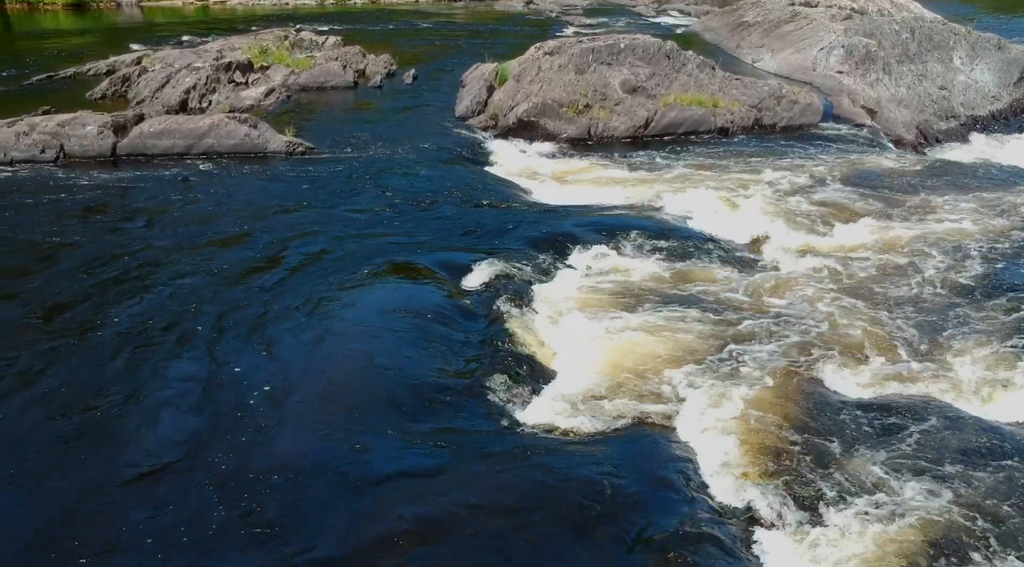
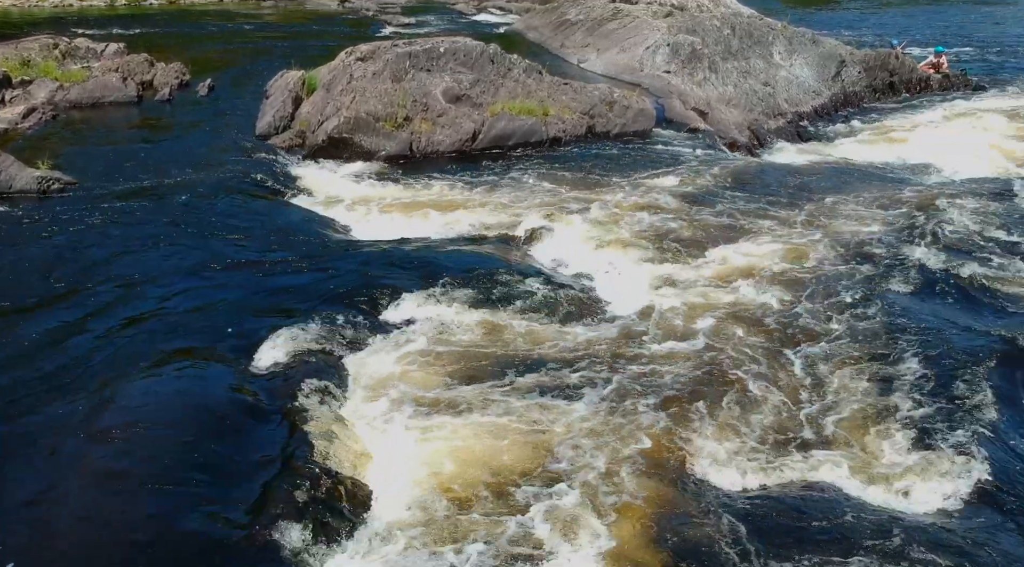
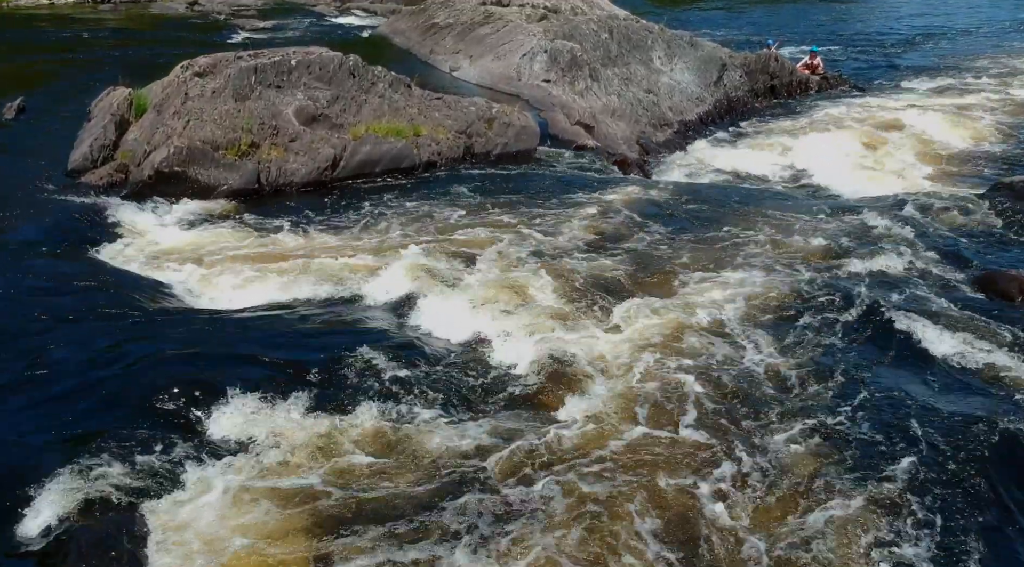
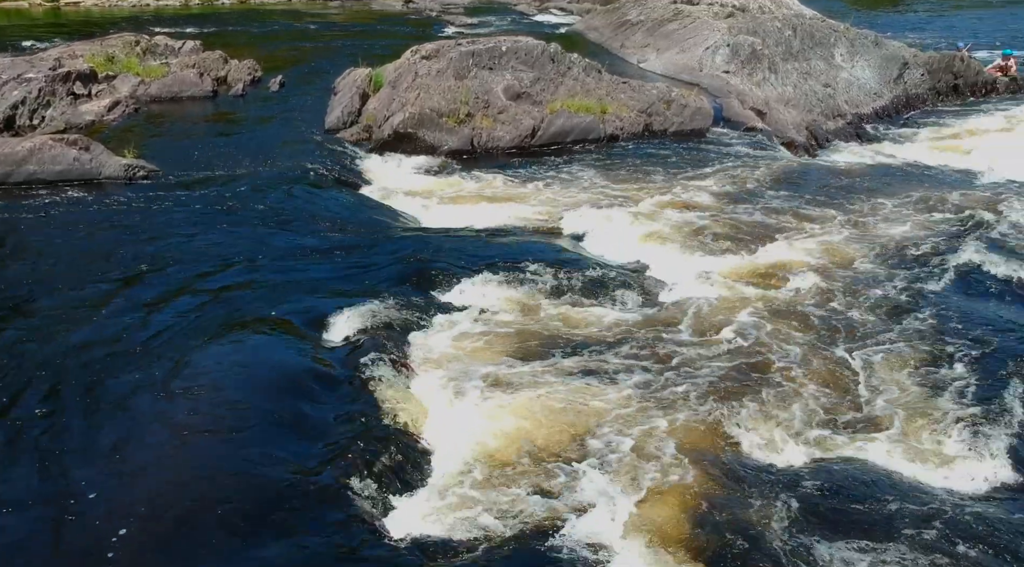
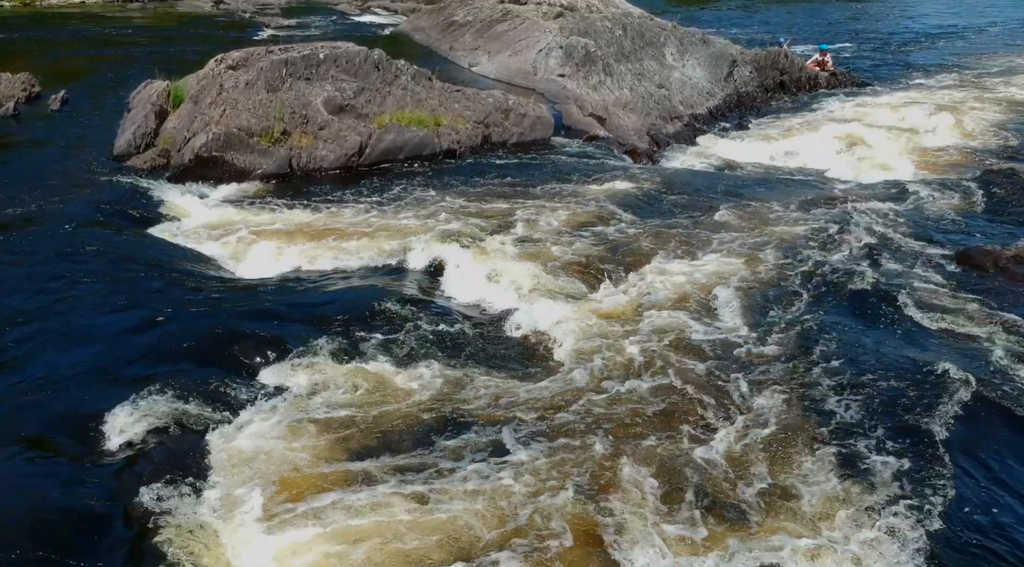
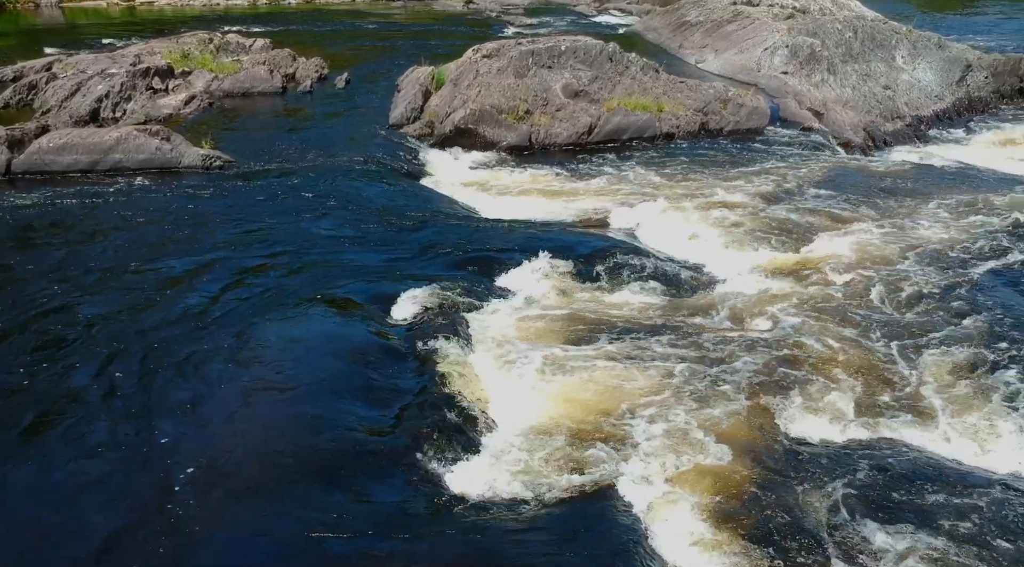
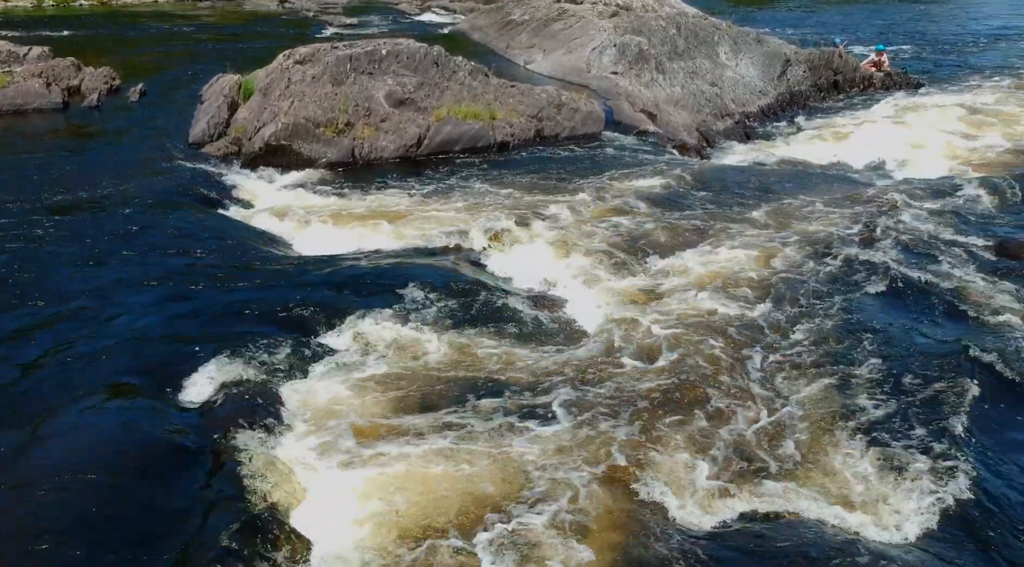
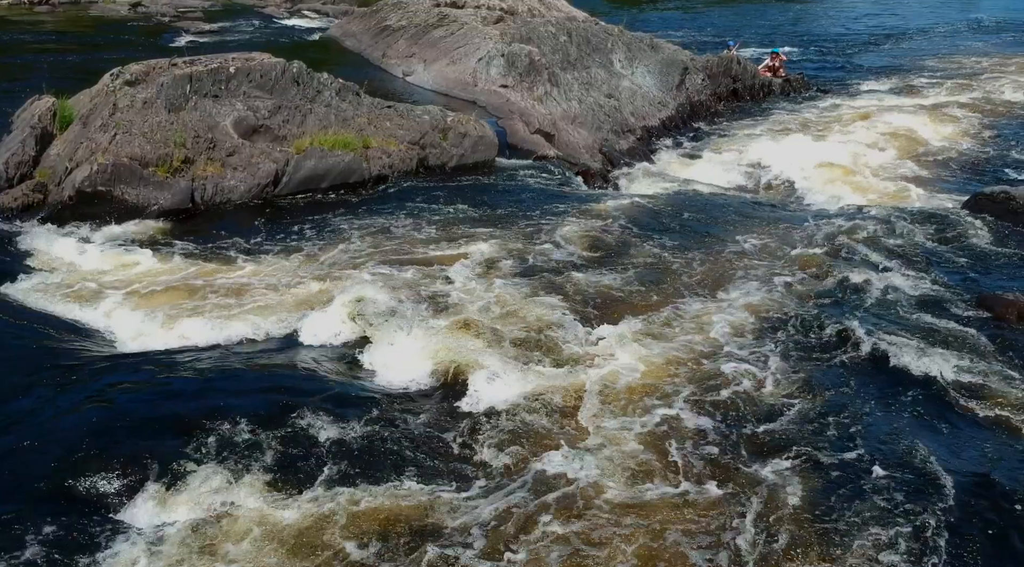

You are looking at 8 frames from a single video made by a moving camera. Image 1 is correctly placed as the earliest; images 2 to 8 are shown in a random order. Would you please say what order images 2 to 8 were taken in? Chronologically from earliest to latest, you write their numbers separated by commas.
6, 4, 2, 7, 5, 3, 8
